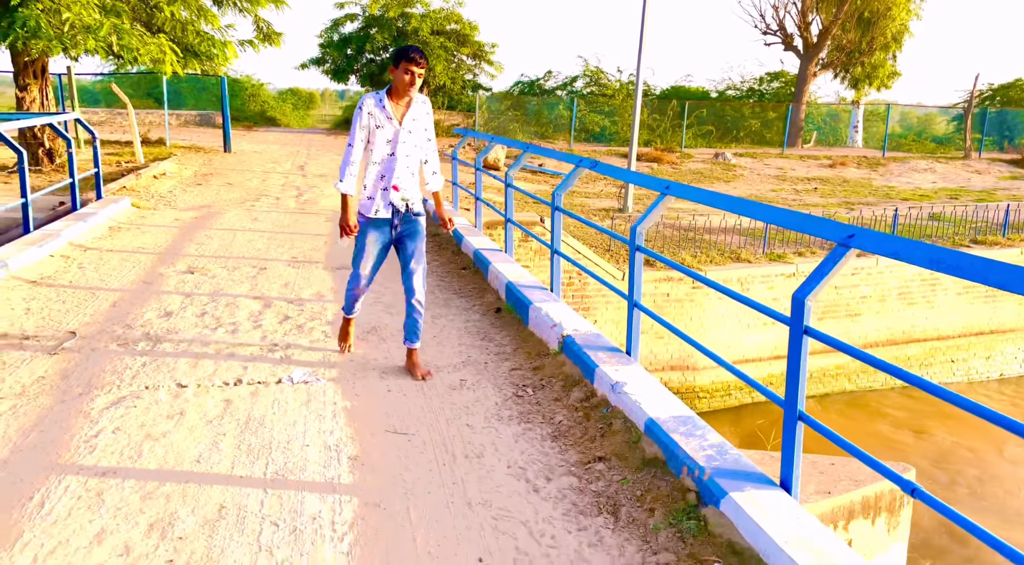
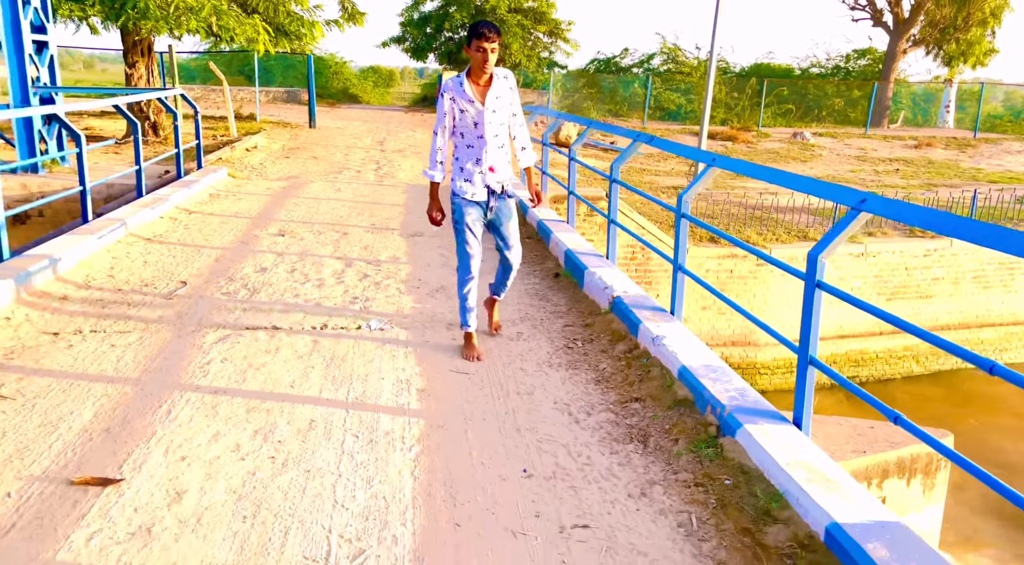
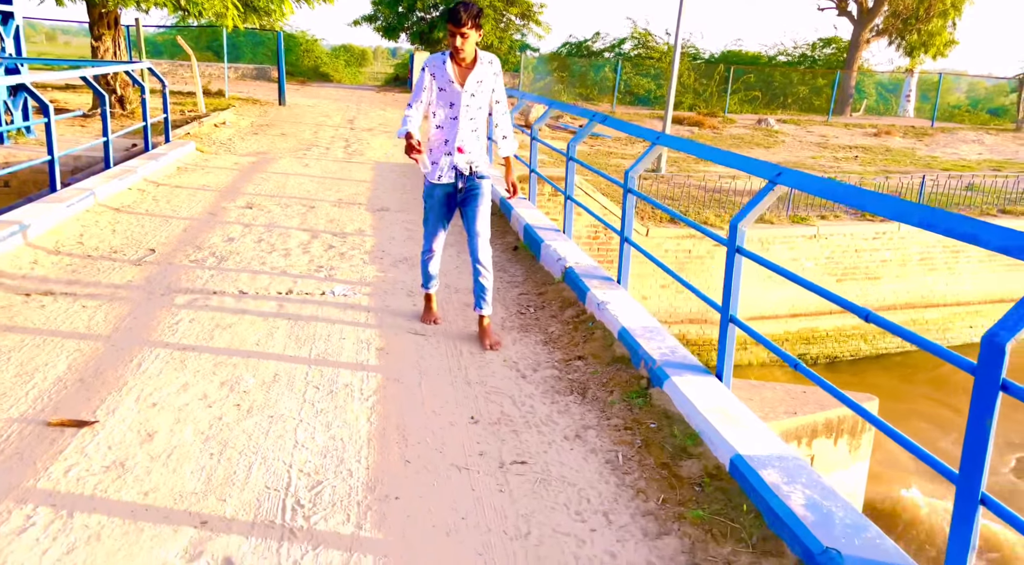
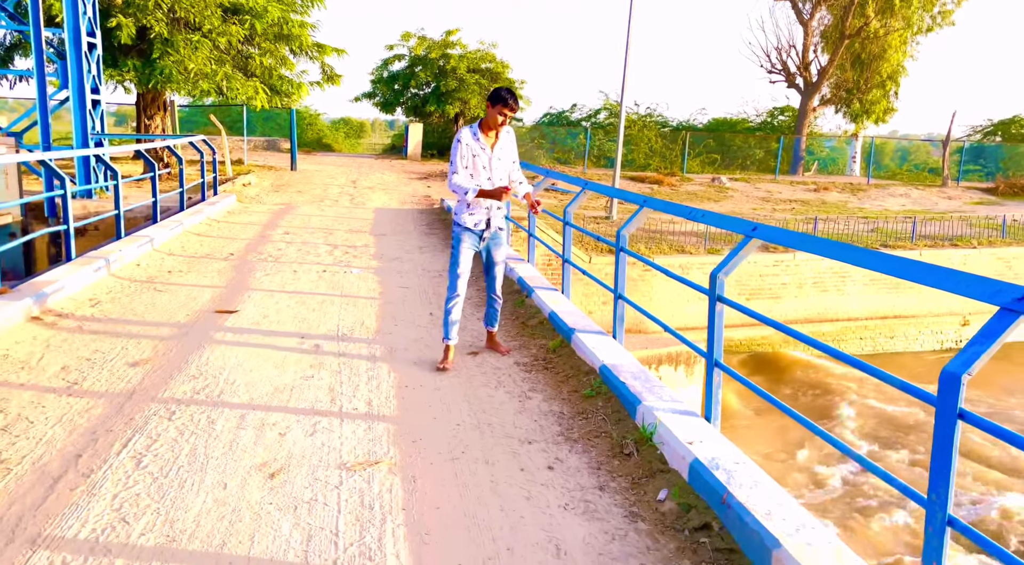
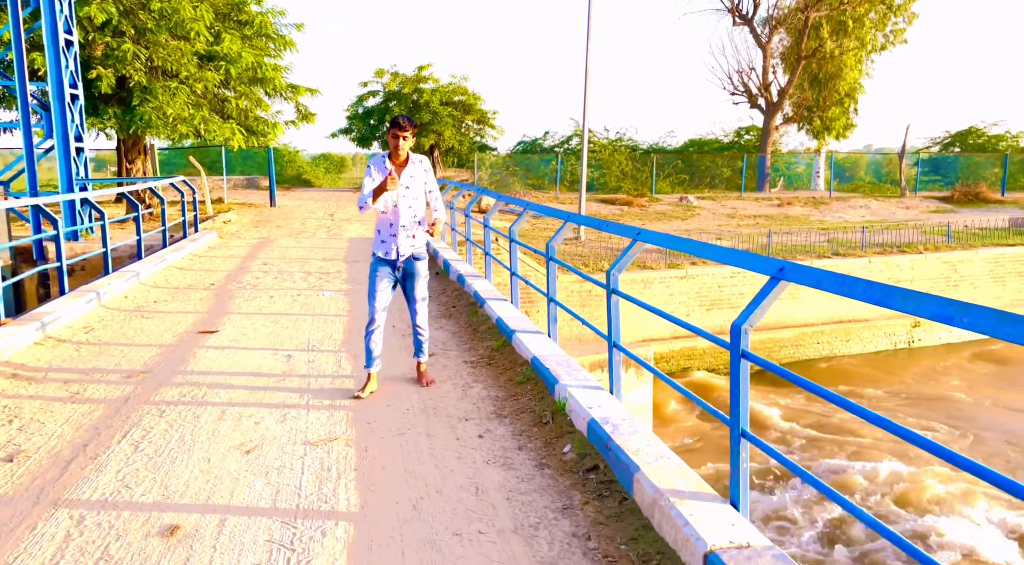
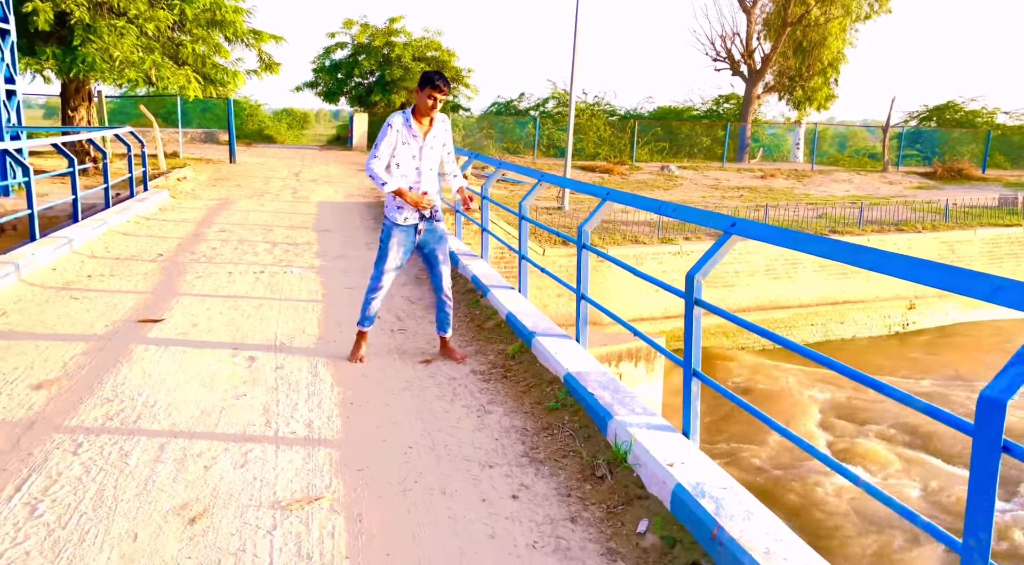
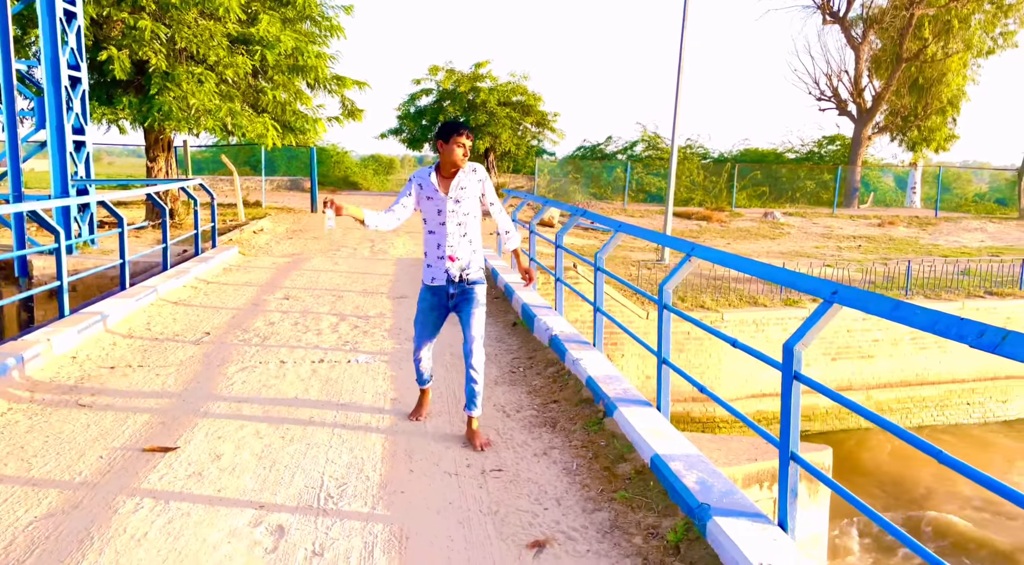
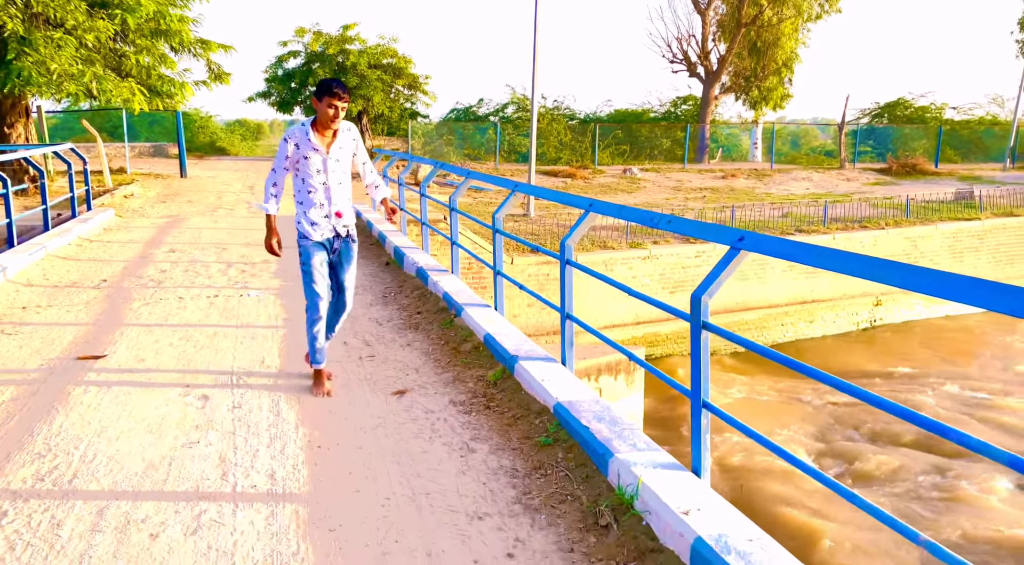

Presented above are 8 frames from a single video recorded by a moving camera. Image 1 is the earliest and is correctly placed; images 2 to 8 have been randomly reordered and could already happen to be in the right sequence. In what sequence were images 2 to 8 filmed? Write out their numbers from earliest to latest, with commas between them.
2, 3, 7, 8, 6, 4, 5
